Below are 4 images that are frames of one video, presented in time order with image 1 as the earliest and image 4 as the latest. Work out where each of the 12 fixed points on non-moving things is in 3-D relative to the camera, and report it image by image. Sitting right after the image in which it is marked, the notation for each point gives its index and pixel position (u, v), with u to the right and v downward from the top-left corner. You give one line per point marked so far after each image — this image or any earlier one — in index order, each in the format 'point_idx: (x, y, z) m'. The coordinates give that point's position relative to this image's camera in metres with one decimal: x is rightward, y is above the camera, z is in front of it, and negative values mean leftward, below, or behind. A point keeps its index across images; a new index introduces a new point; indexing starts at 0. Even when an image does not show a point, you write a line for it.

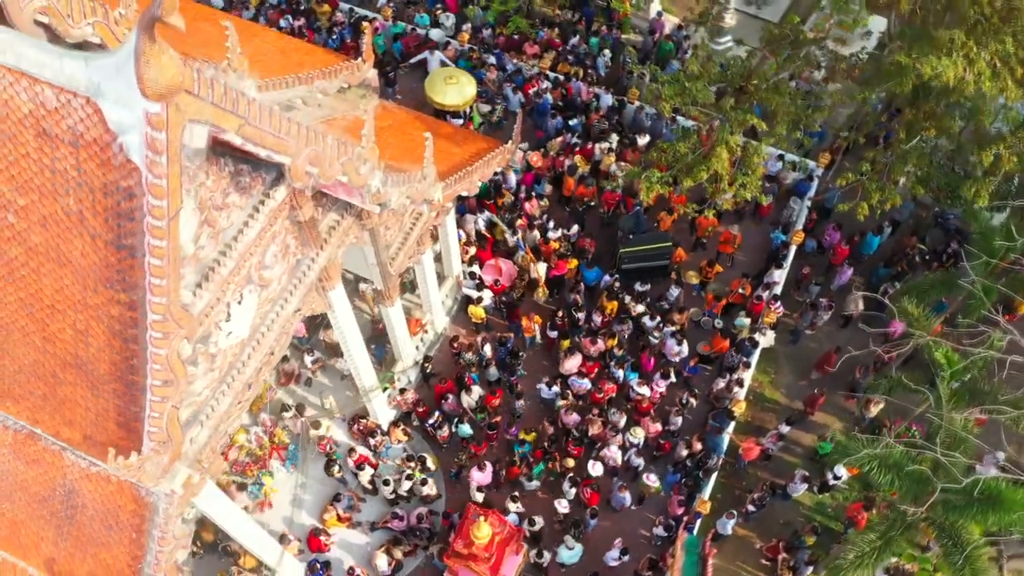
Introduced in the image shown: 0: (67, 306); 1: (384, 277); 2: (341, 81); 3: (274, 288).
0: (-4.5, -0.2, +8.2) m
1: (-2.3, +0.2, +15.1) m
2: (-3.2, +3.9, +15.3) m
3: (-3.3, 0.0, +11.5) m
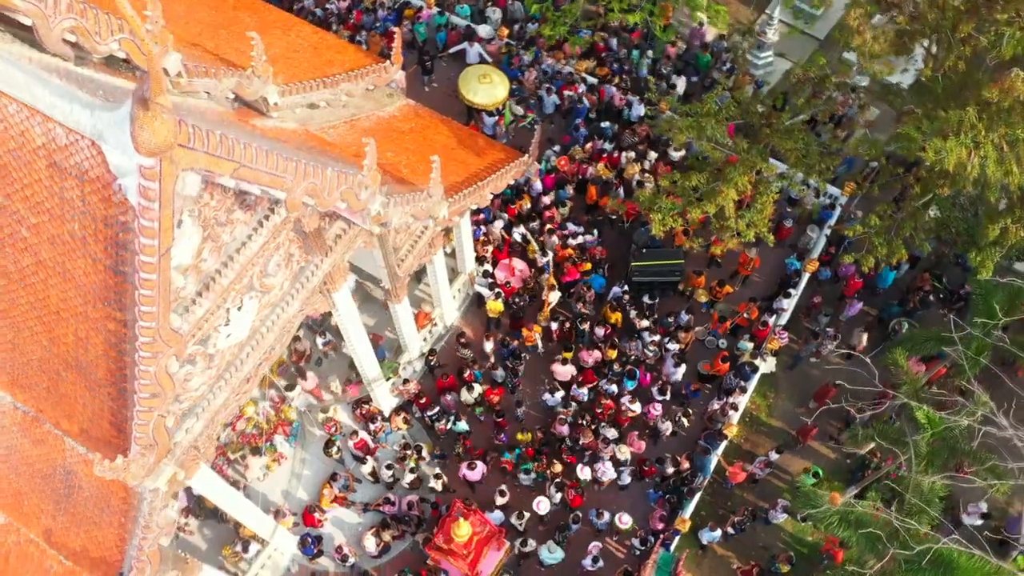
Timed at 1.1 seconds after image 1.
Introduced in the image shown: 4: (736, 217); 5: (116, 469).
0: (-4.8, -0.3, +8.9) m
1: (-2.3, +0.2, +15.7) m
2: (-2.8, +4.0, +15.7) m
3: (-3.5, -0.1, +12.1) m
4: (+3.9, +1.2, +15.1) m
5: (-4.3, -2.0, +8.9) m
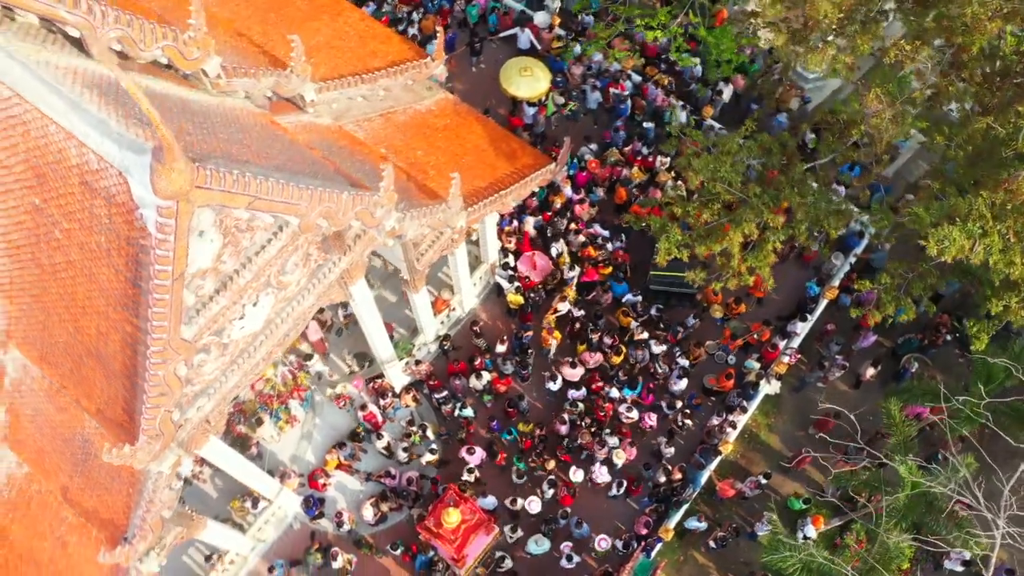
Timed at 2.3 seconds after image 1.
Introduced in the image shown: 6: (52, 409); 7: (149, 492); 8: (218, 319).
0: (-4.9, -0.3, +9.7) m
1: (-2.0, +0.3, +16.3) m
2: (-2.1, +4.1, +16.1) m
3: (-3.4, 0.0, +12.8) m
4: (+4.2, +0.6, +15.4) m
5: (-4.6, -2.0, +9.7) m
6: (-6.5, -1.7, +11.7) m
7: (-4.9, -2.7, +11.0) m
8: (-4.0, -0.4, +11.3) m
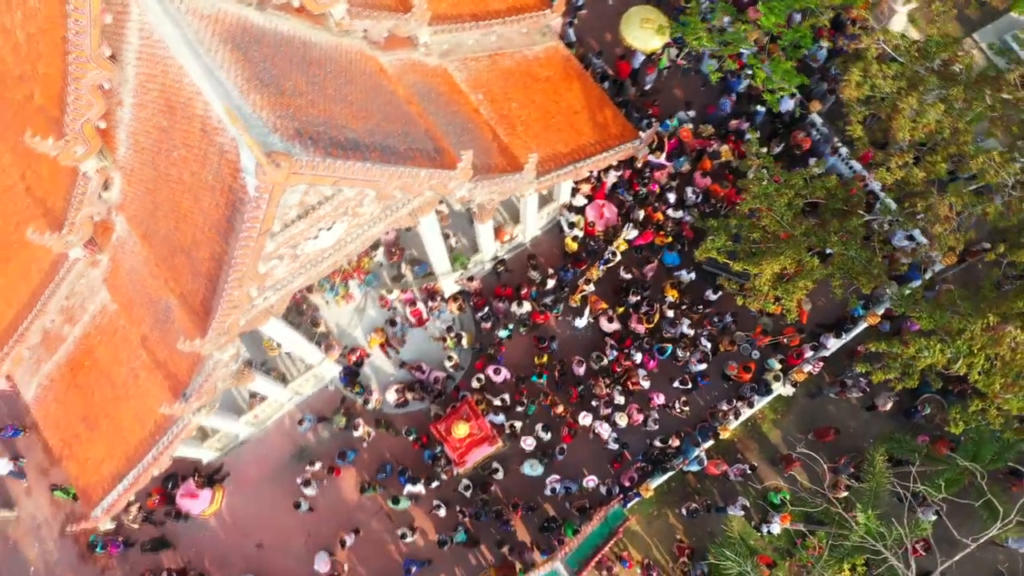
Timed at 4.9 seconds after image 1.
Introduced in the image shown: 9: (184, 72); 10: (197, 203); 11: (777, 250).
0: (-4.4, +0.9, +11.3) m
1: (-0.7, +1.7, +17.5) m
2: (+0.2, +5.3, +16.6) m
3: (-2.6, +1.2, +14.2) m
4: (+5.3, +0.1, +16.1) m
5: (-4.5, -0.8, +11.7) m
6: (-6.1, +0.3, +13.7) m
7: (-4.8, -1.3, +13.1) m
8: (-3.4, +0.8, +12.9) m
9: (-4.0, +2.7, +10.1) m
10: (-4.2, +1.1, +11.0) m
11: (+5.3, +0.7, +16.3) m
